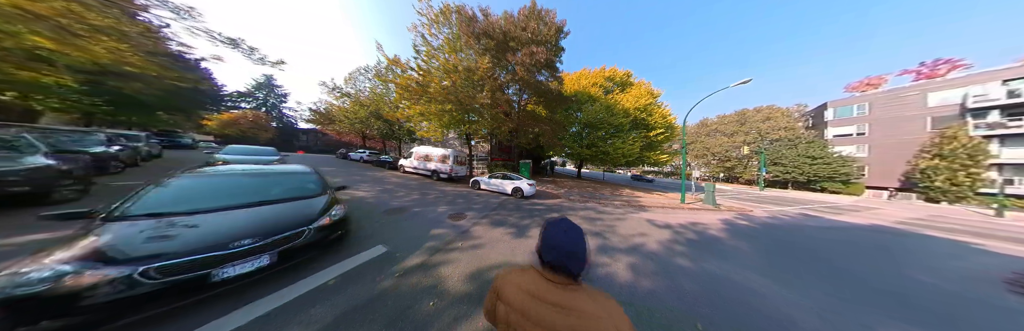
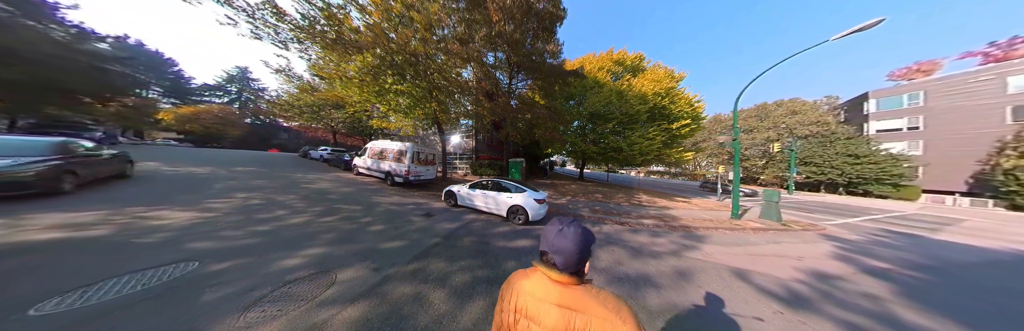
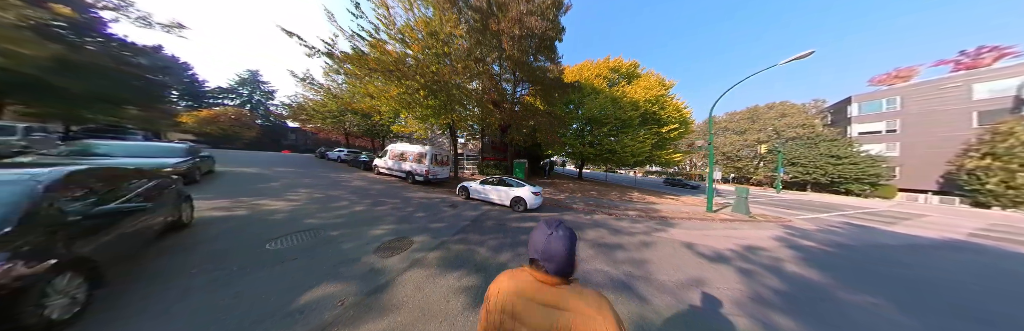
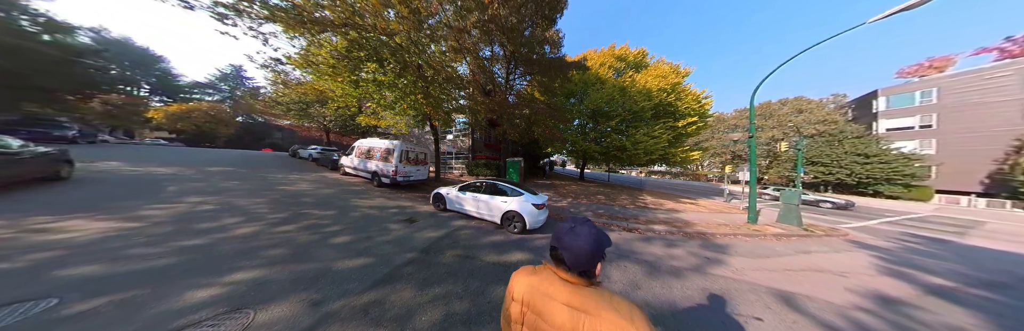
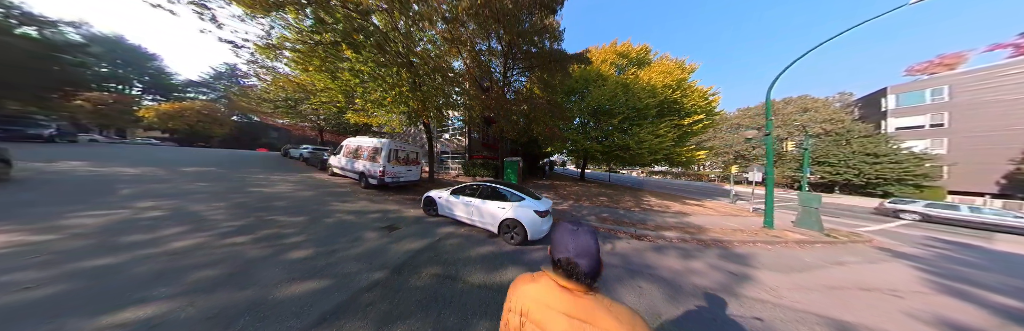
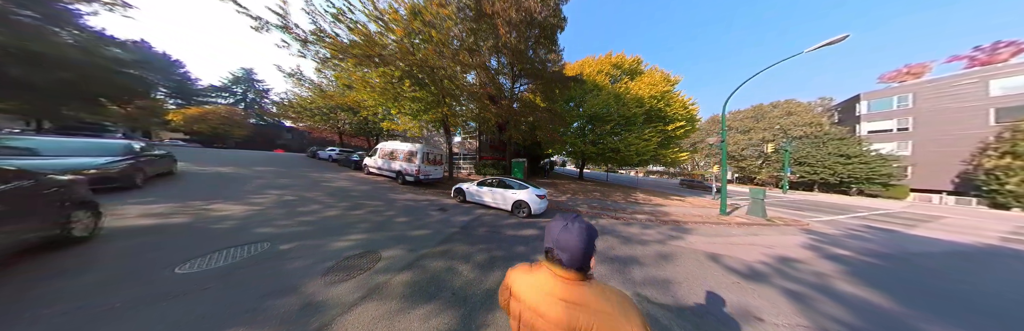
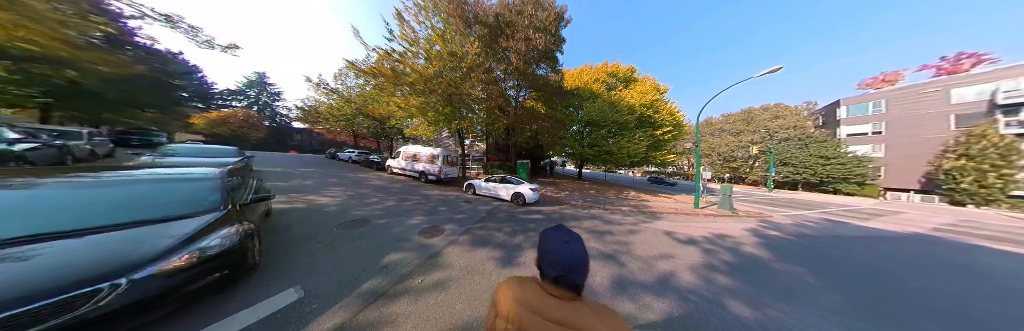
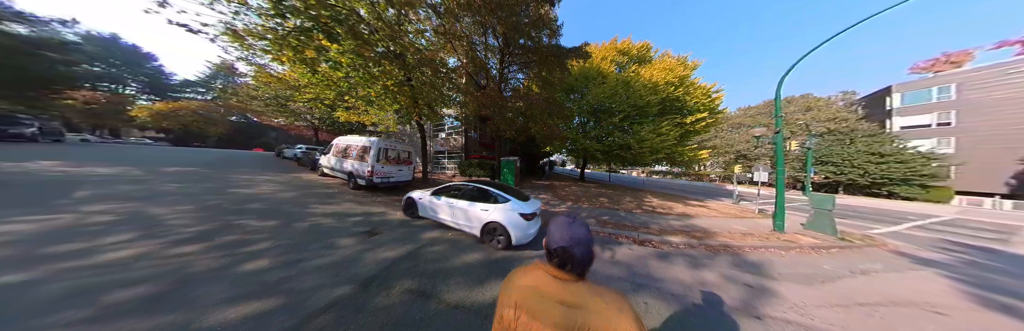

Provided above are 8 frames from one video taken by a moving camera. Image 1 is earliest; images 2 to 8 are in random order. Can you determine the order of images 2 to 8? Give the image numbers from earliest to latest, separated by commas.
7, 3, 6, 2, 4, 5, 8
